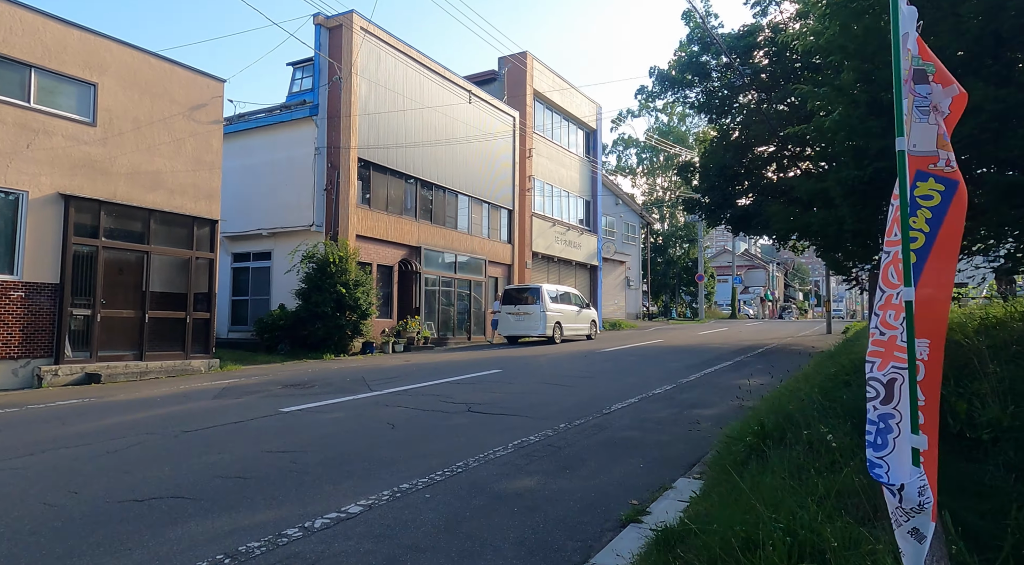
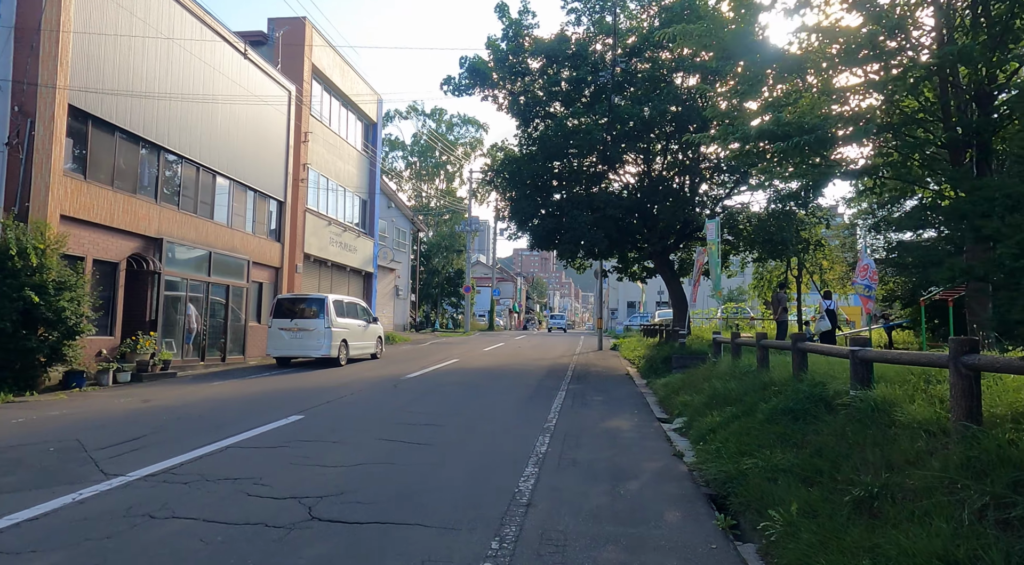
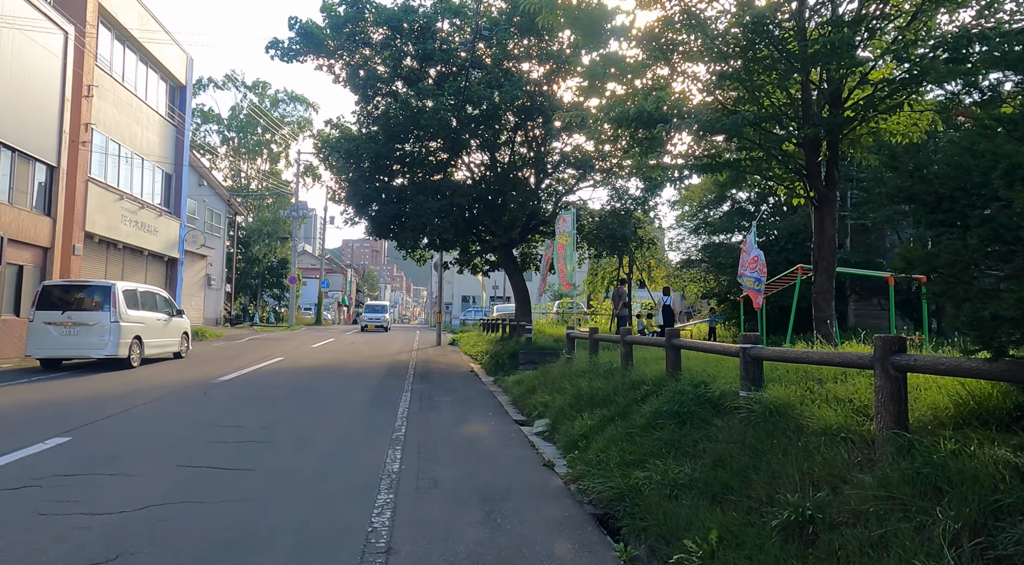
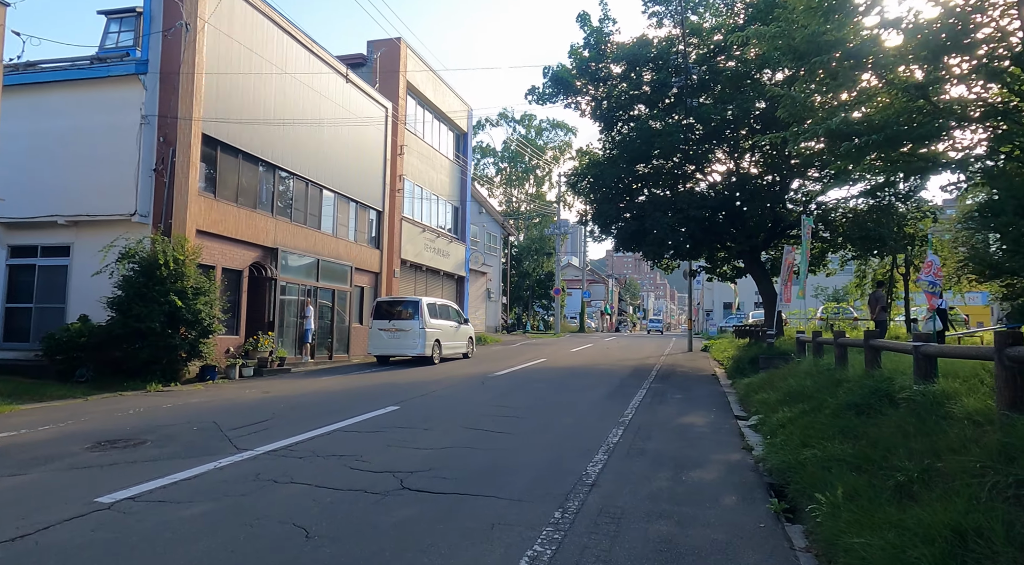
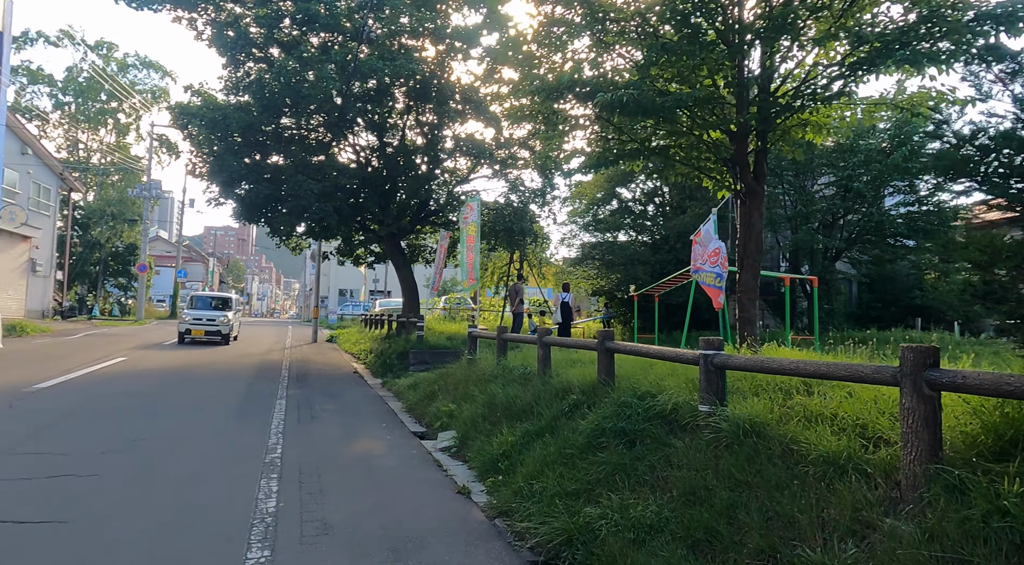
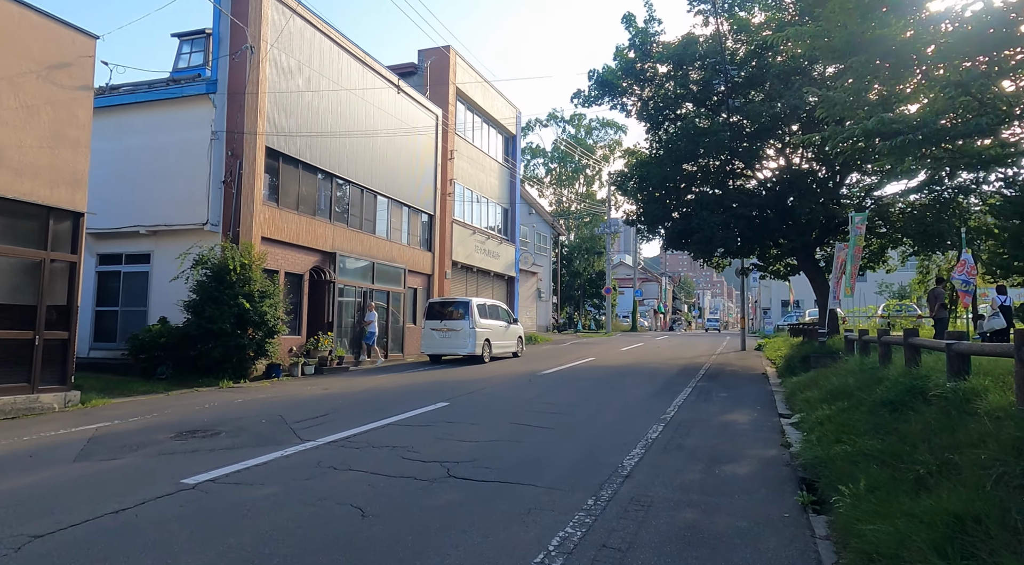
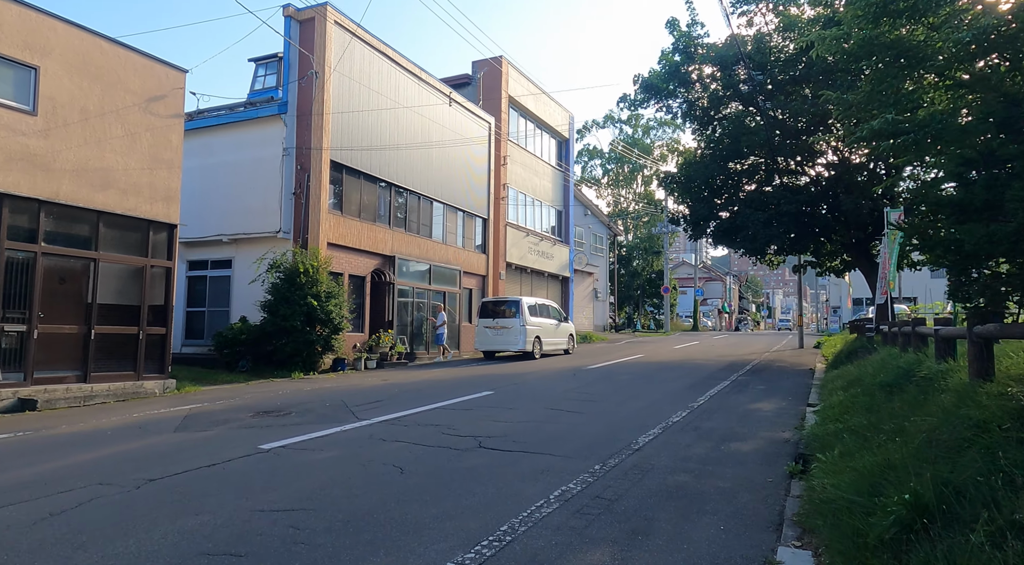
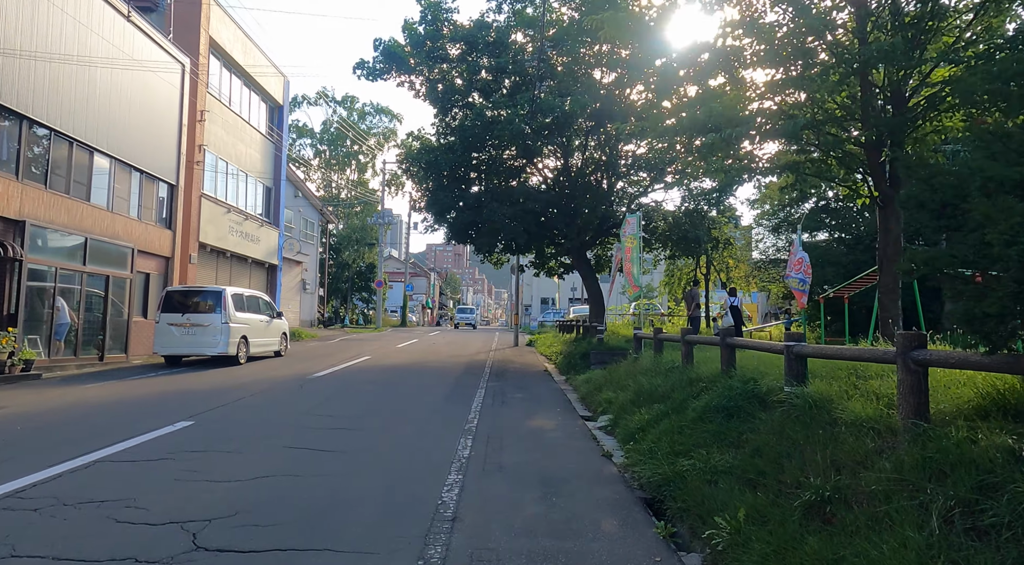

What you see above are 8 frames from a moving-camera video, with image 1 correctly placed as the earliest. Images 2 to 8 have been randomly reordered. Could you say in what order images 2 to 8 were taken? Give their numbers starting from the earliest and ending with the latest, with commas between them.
7, 6, 4, 2, 8, 3, 5
